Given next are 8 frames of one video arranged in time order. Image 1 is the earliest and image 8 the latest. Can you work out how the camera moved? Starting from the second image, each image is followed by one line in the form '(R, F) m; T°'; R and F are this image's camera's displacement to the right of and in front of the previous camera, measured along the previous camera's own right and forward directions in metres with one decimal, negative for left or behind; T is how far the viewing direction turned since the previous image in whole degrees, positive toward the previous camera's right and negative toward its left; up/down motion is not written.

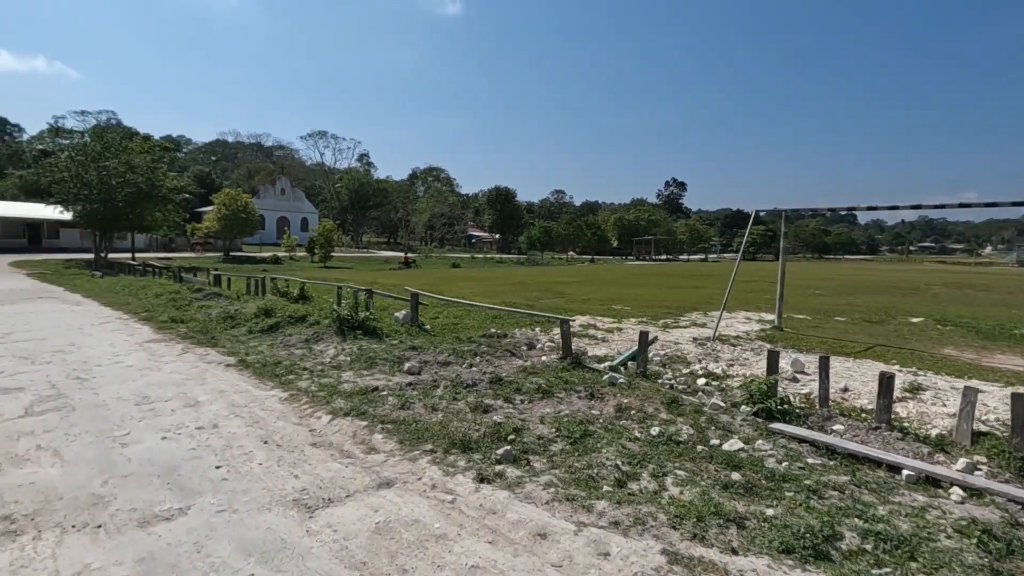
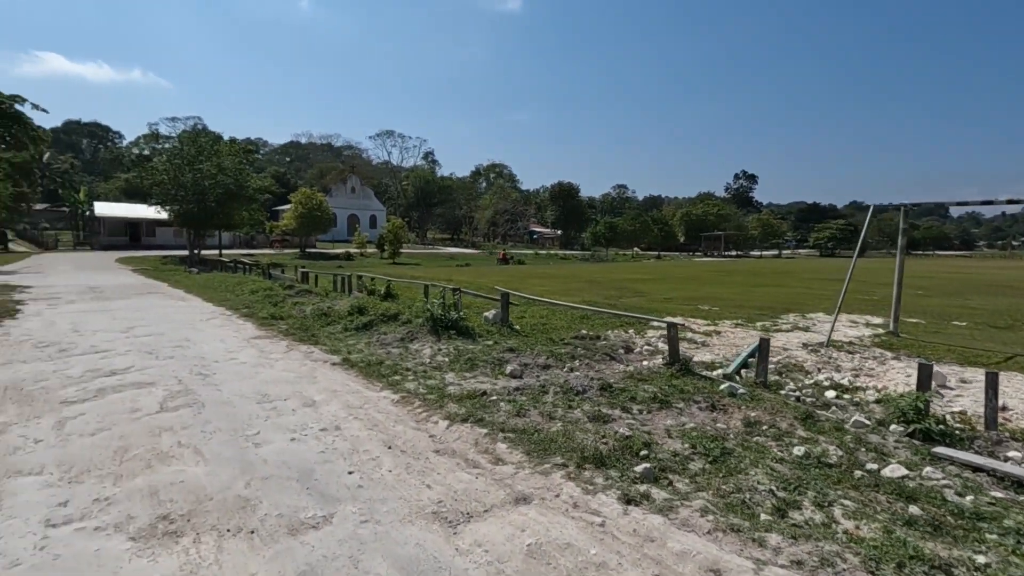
(-0.7, +0.2) m; -6°
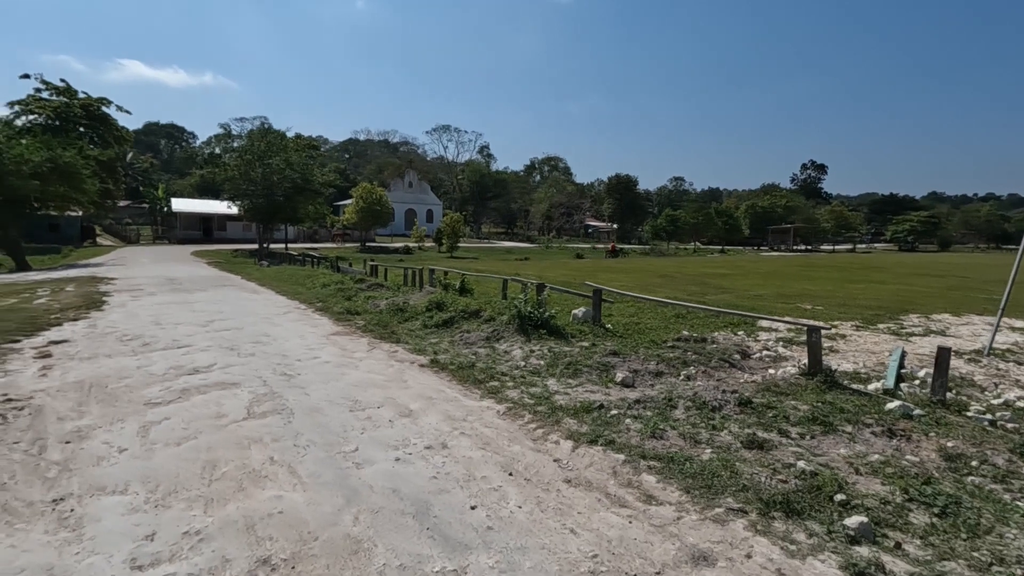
(-0.8, +0.9) m; -5°
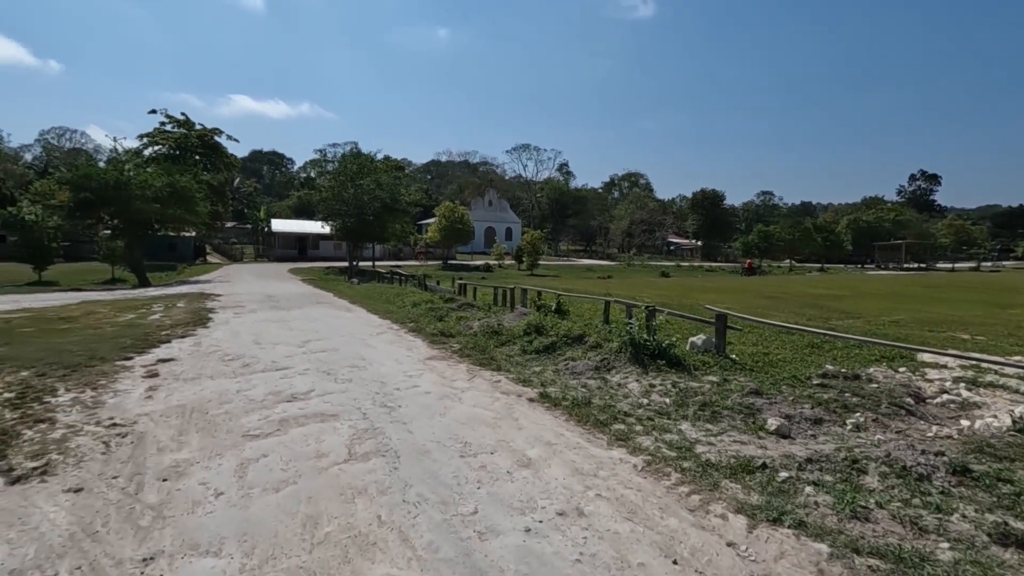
(-0.6, +0.9) m; -8°
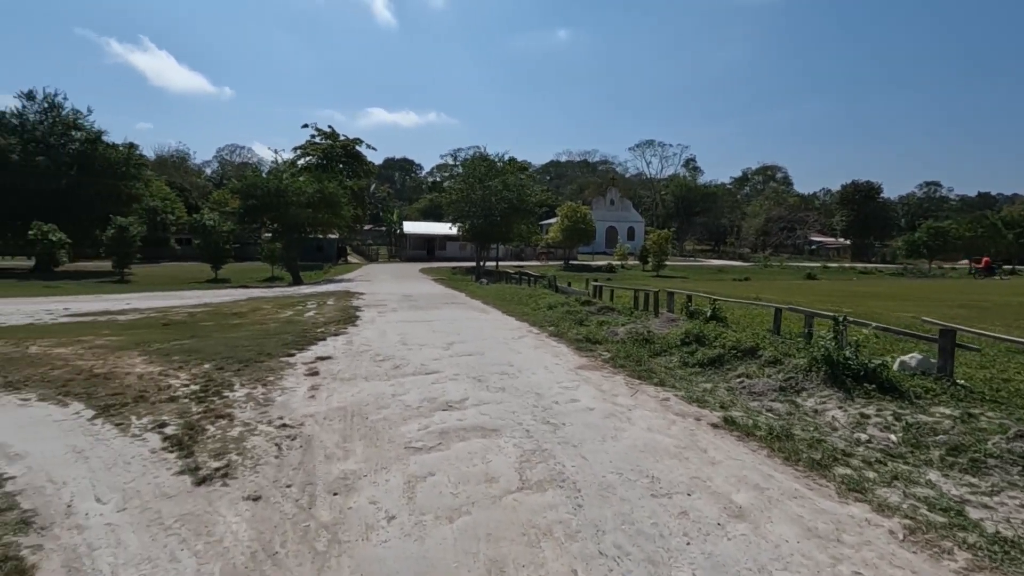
(-0.7, +0.7) m; -12°
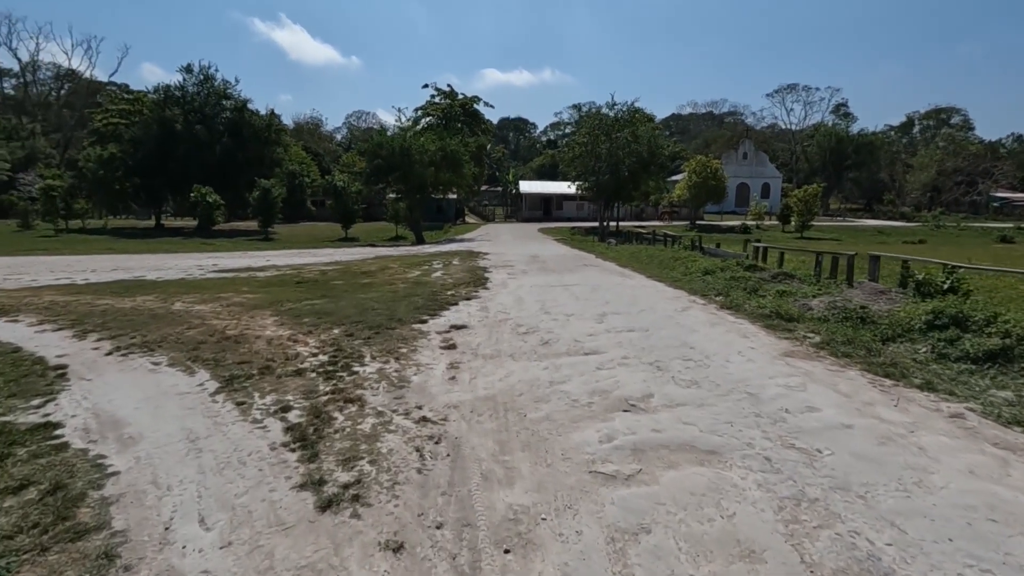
(-0.9, +1.7) m; -12°
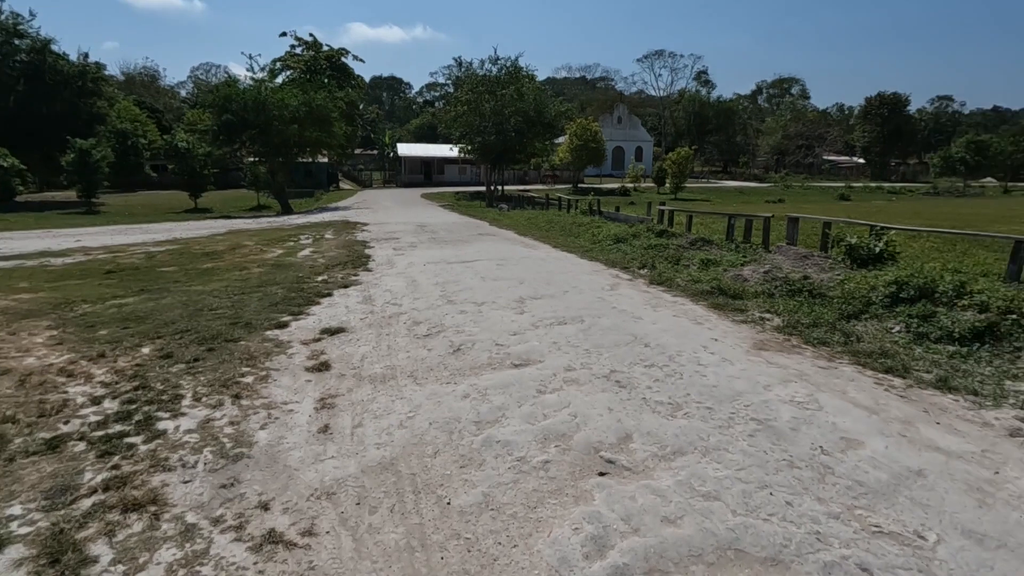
(-0.1, +2.1) m; +12°
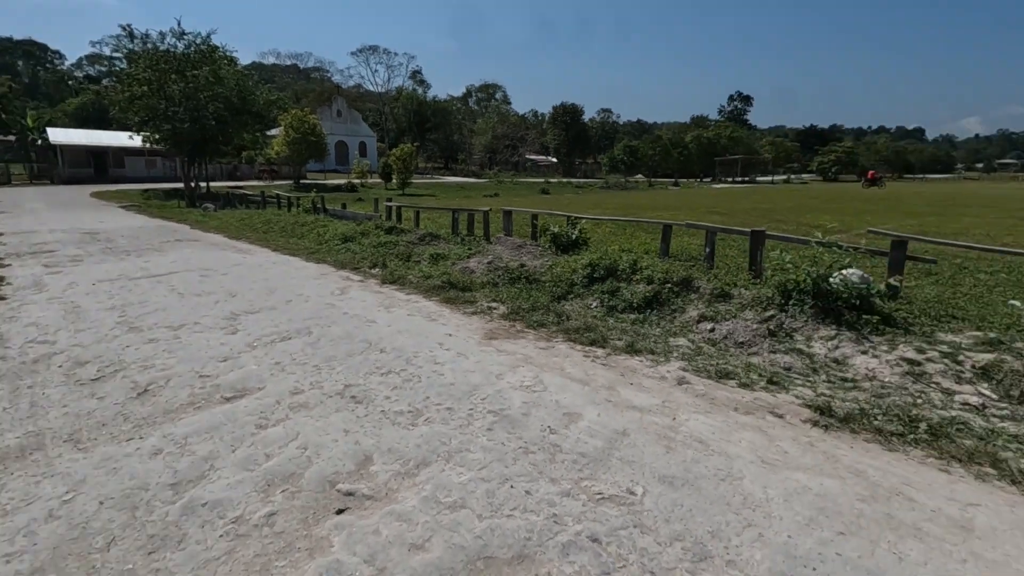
(+0.2, +0.3) m; +27°
